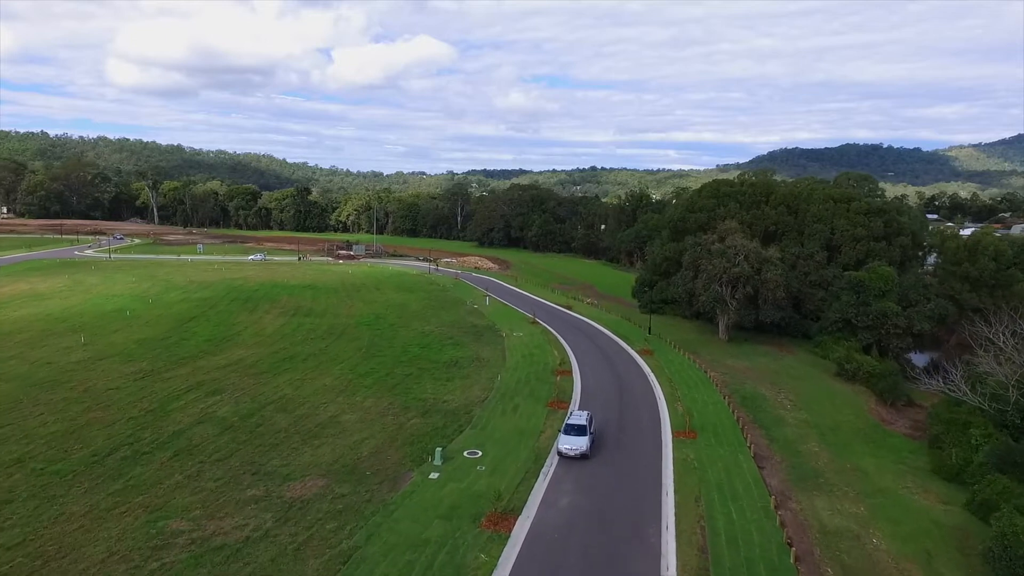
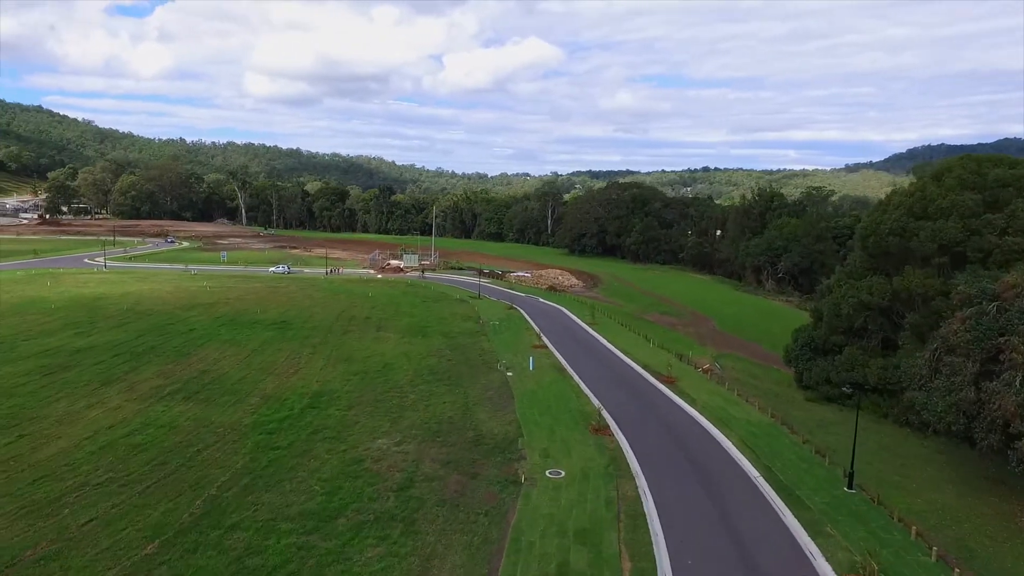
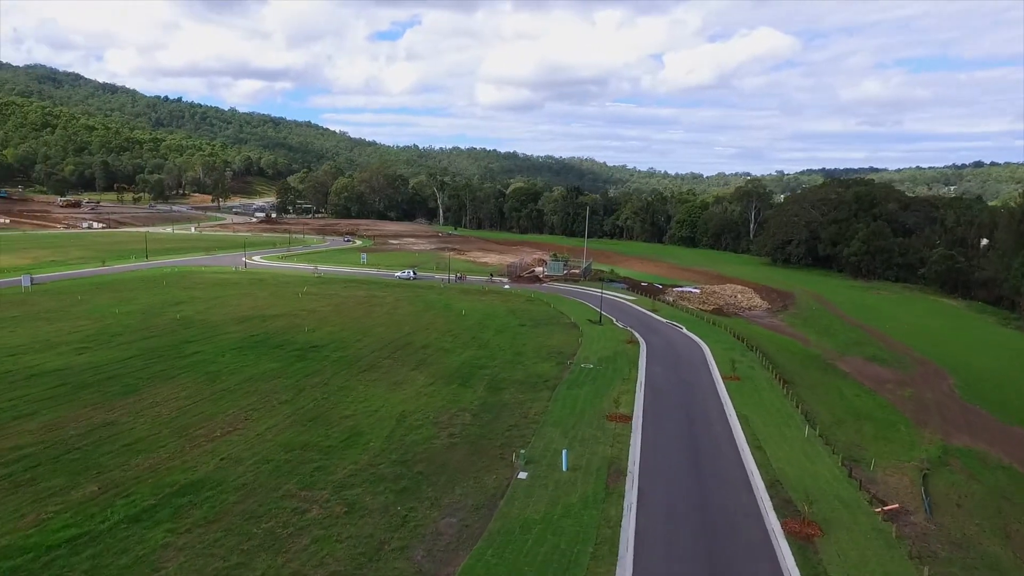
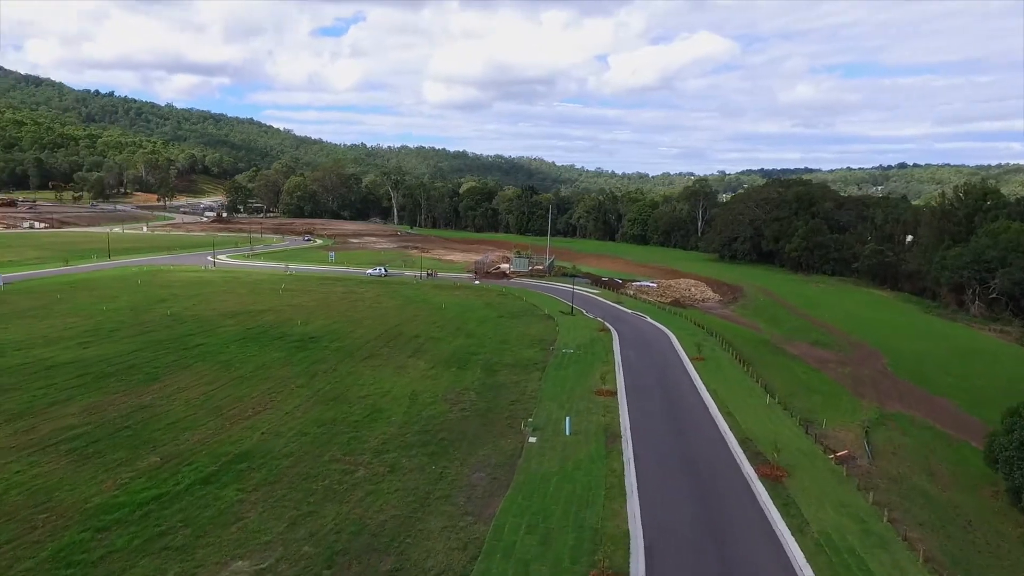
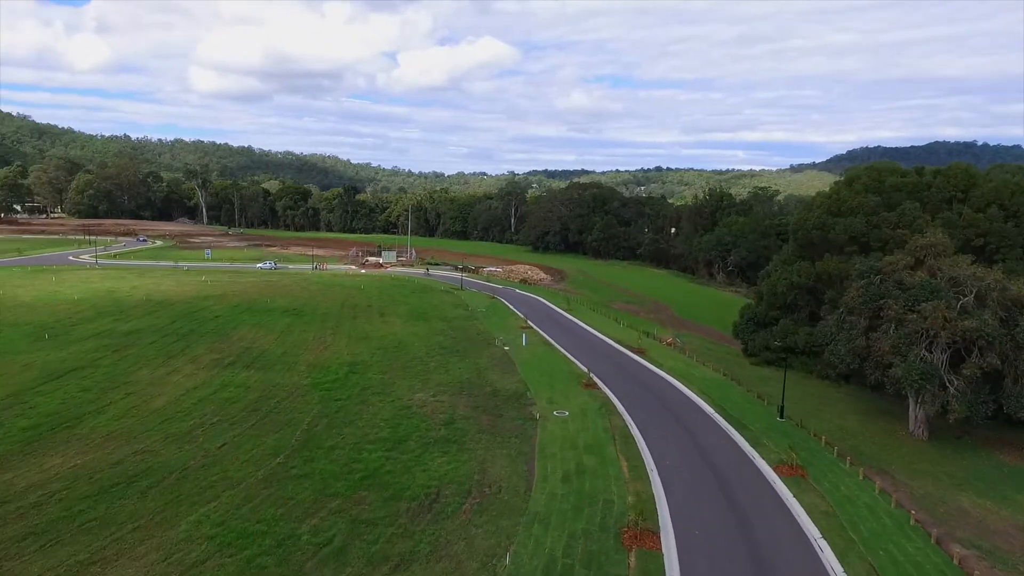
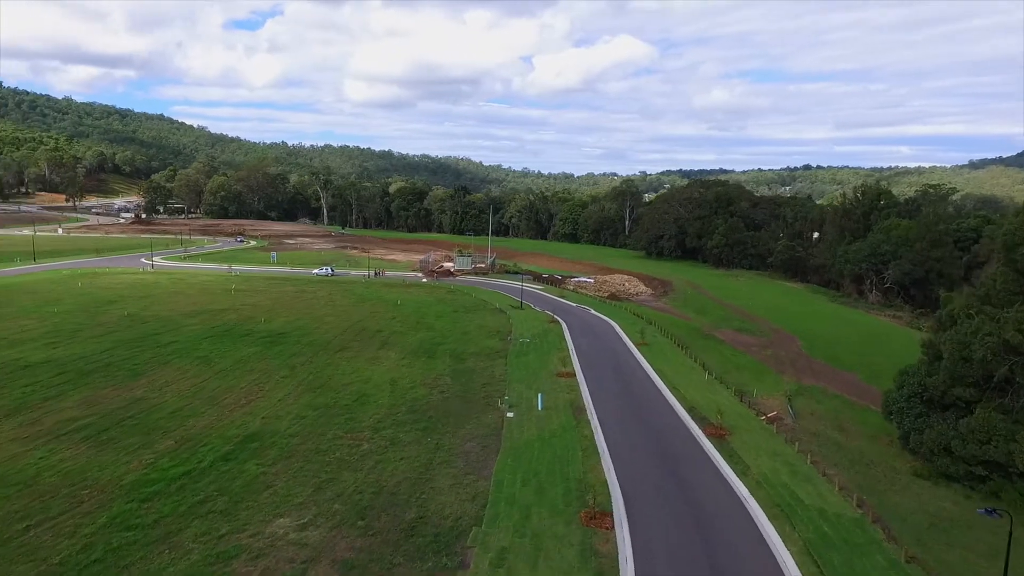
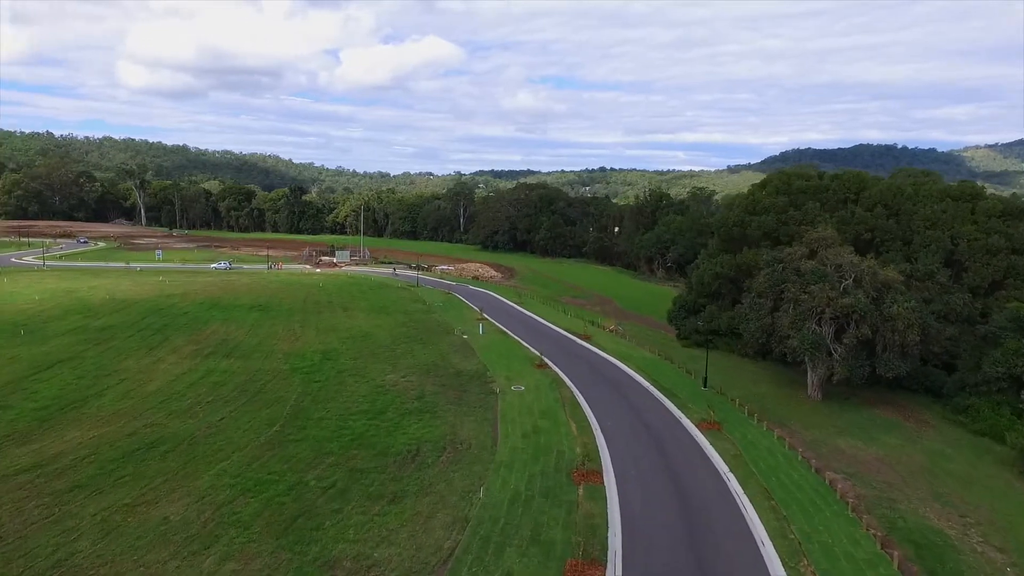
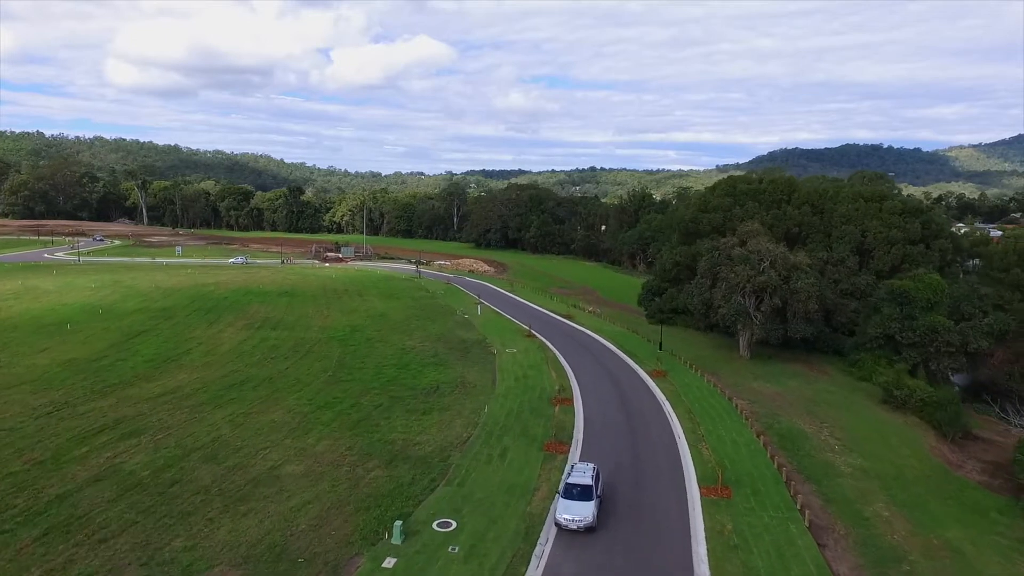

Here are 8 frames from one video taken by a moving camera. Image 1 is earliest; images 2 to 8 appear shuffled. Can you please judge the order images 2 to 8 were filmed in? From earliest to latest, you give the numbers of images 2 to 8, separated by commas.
8, 7, 5, 2, 6, 4, 3
